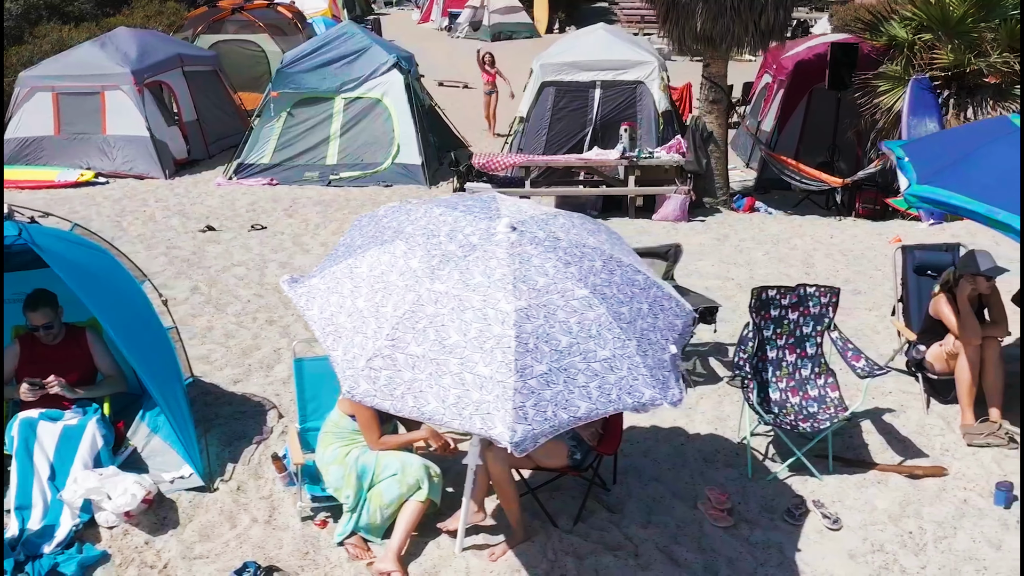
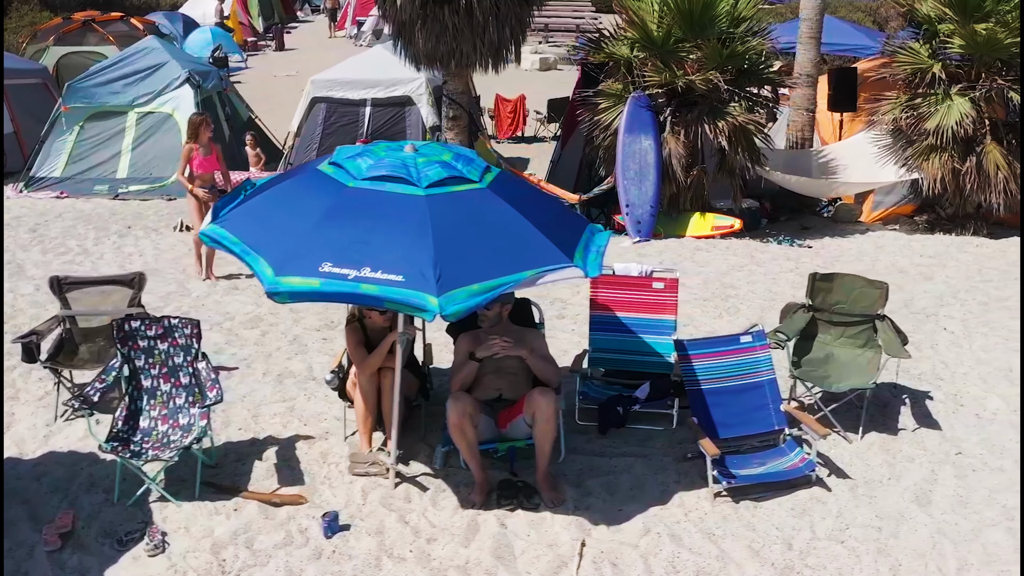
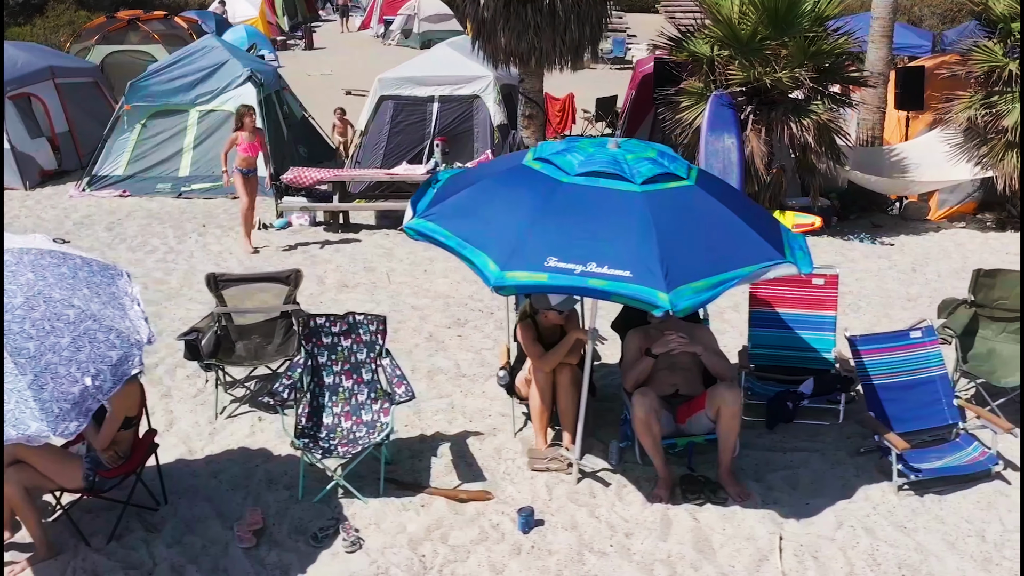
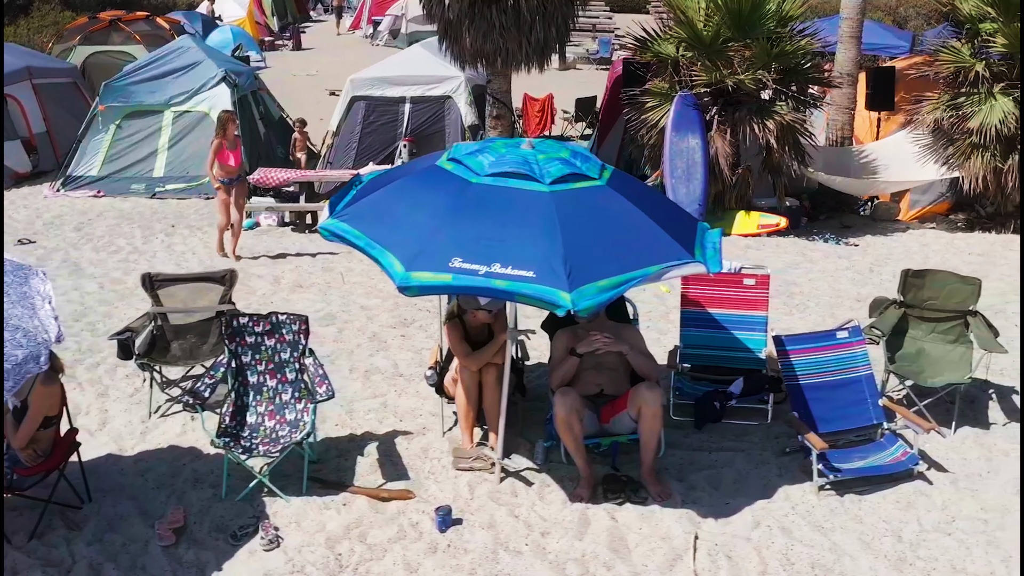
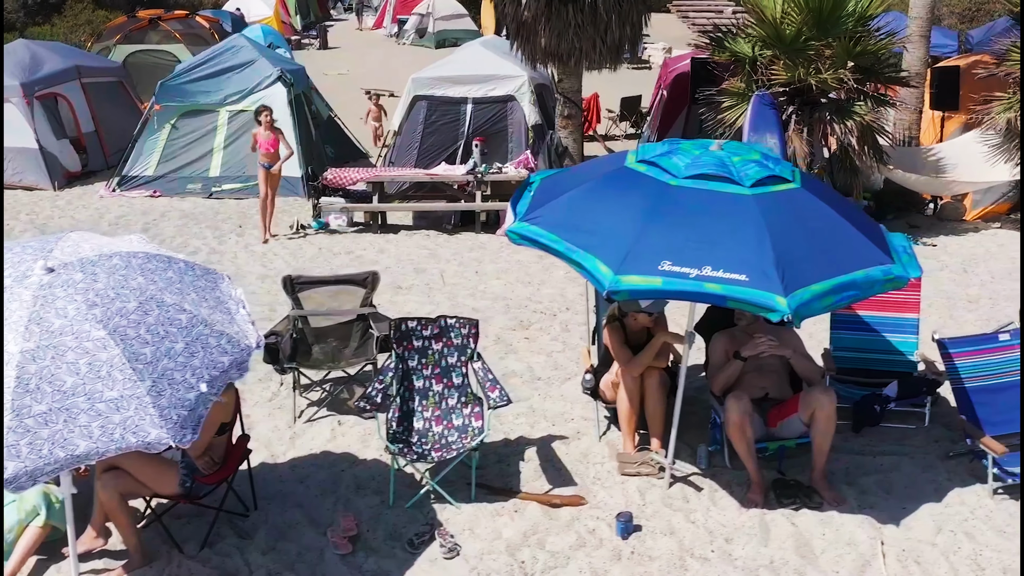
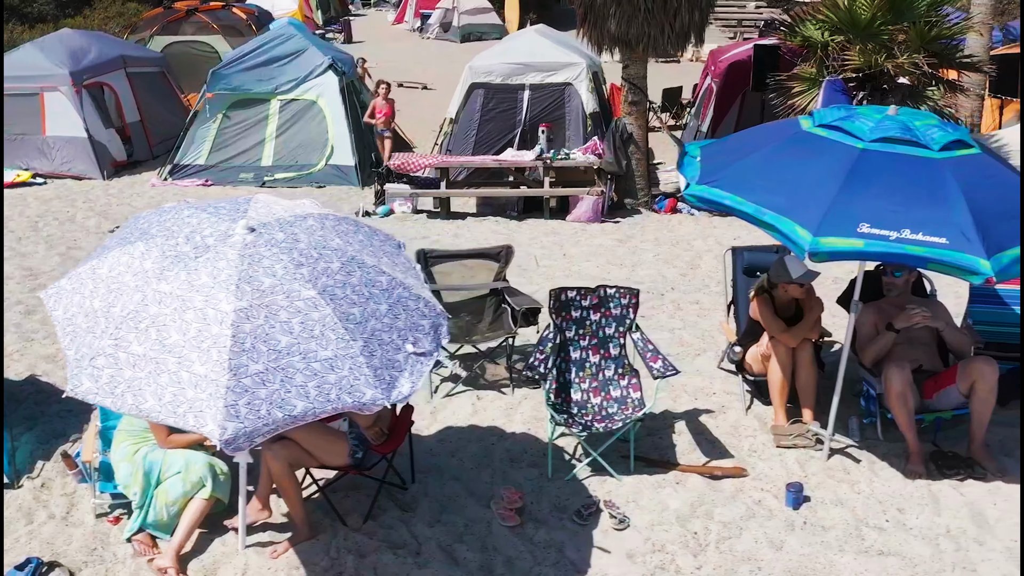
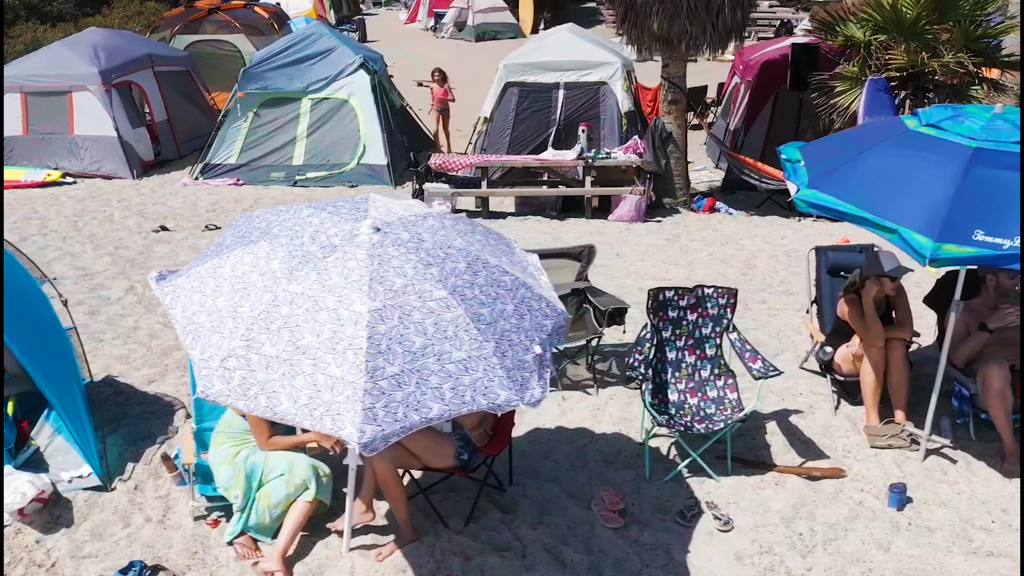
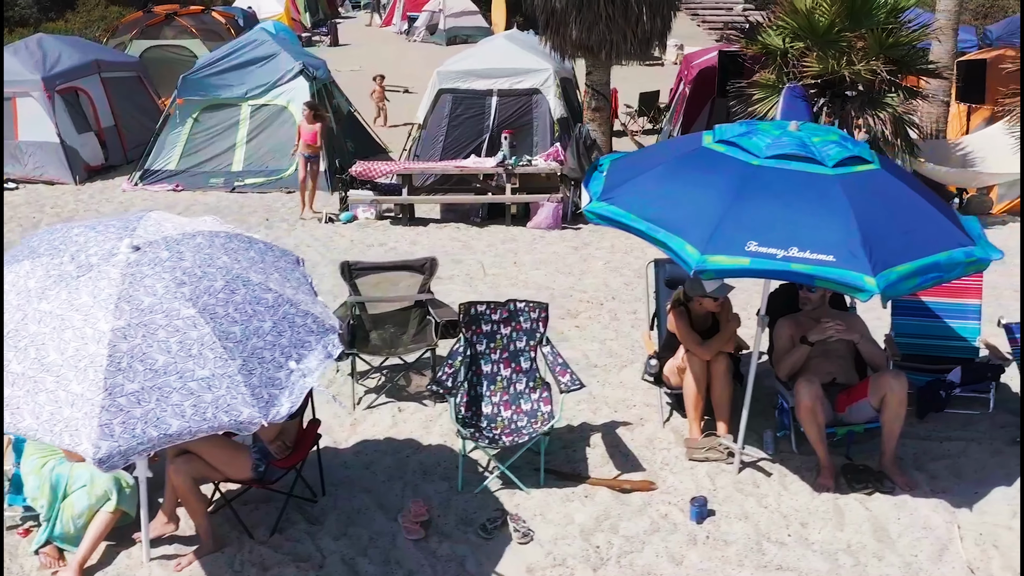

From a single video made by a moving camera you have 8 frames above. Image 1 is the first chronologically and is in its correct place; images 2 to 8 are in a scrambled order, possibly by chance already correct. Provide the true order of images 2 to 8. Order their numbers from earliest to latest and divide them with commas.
7, 6, 8, 5, 3, 4, 2
